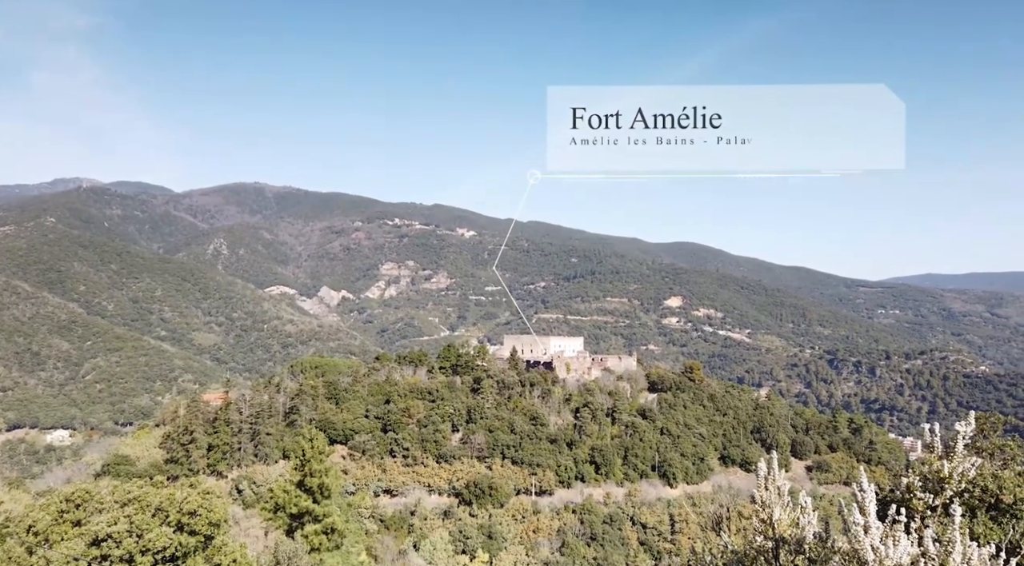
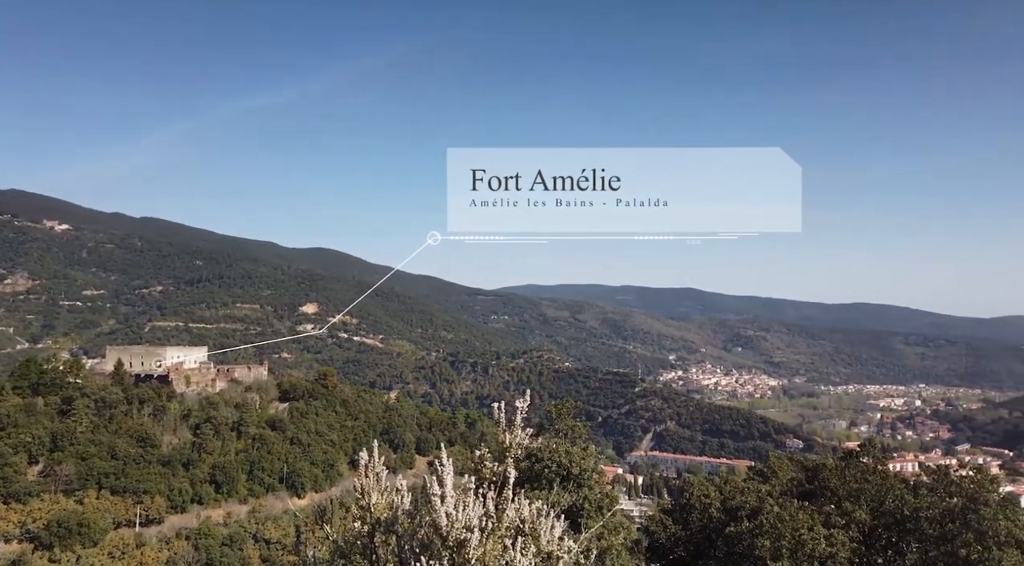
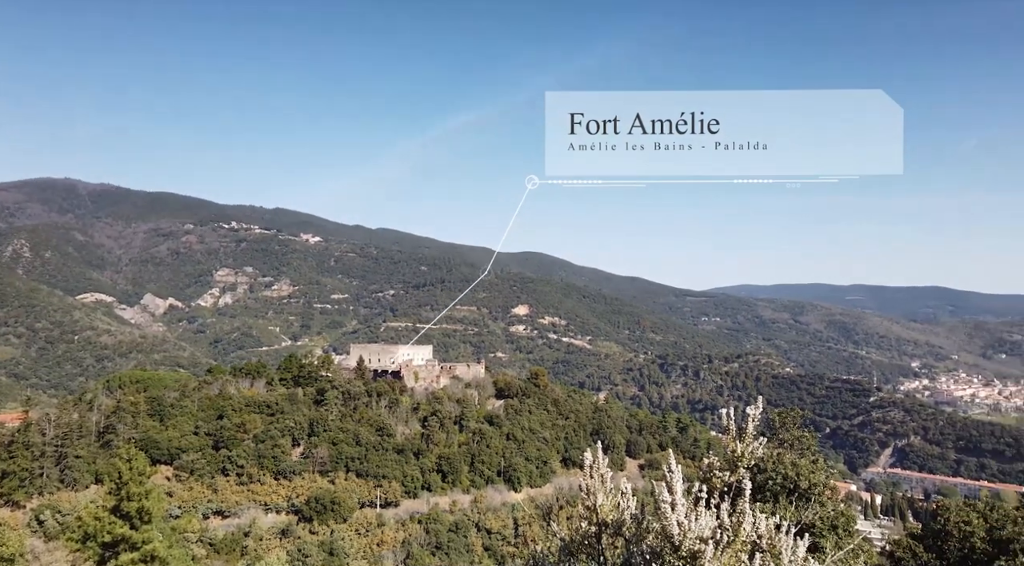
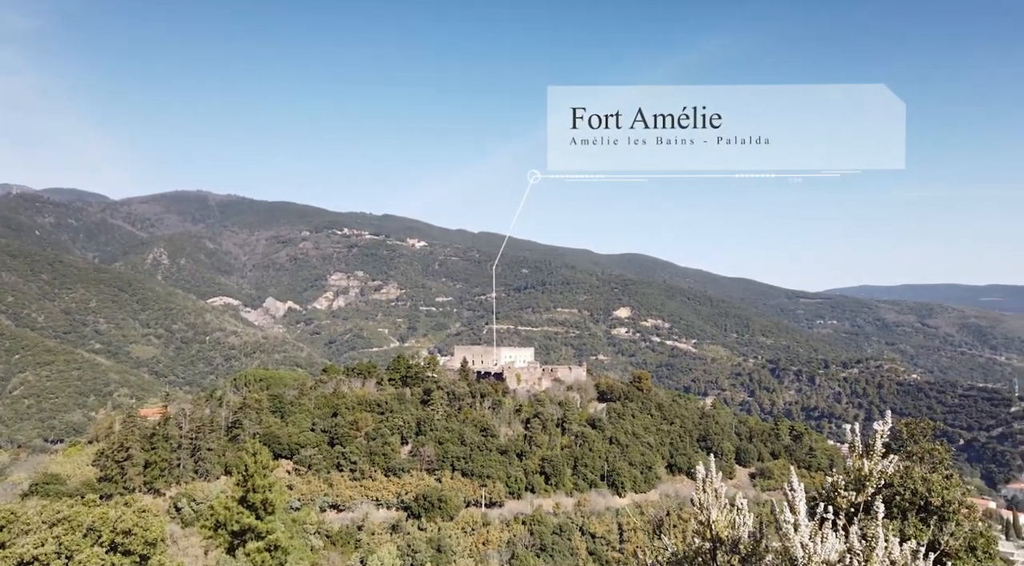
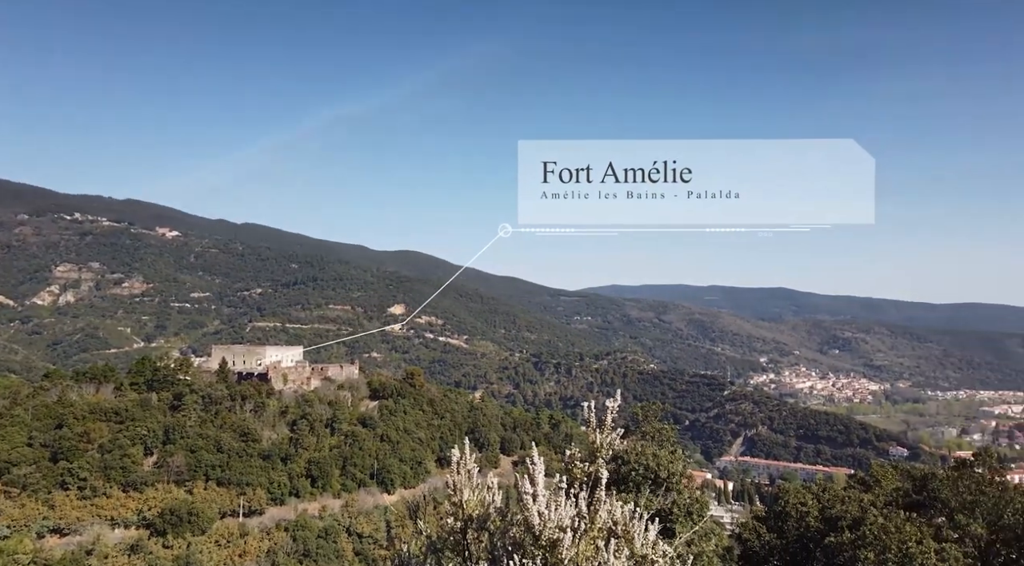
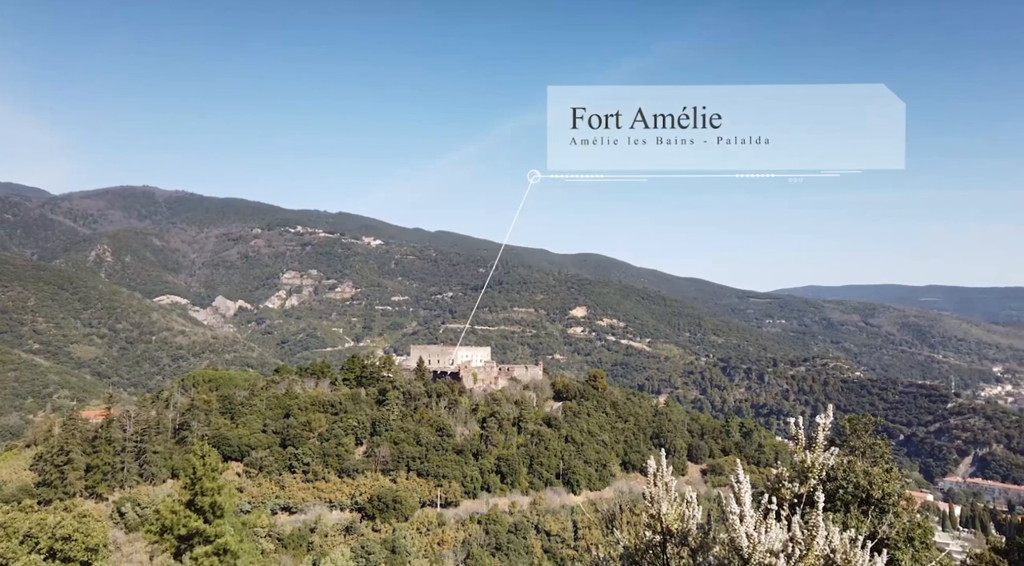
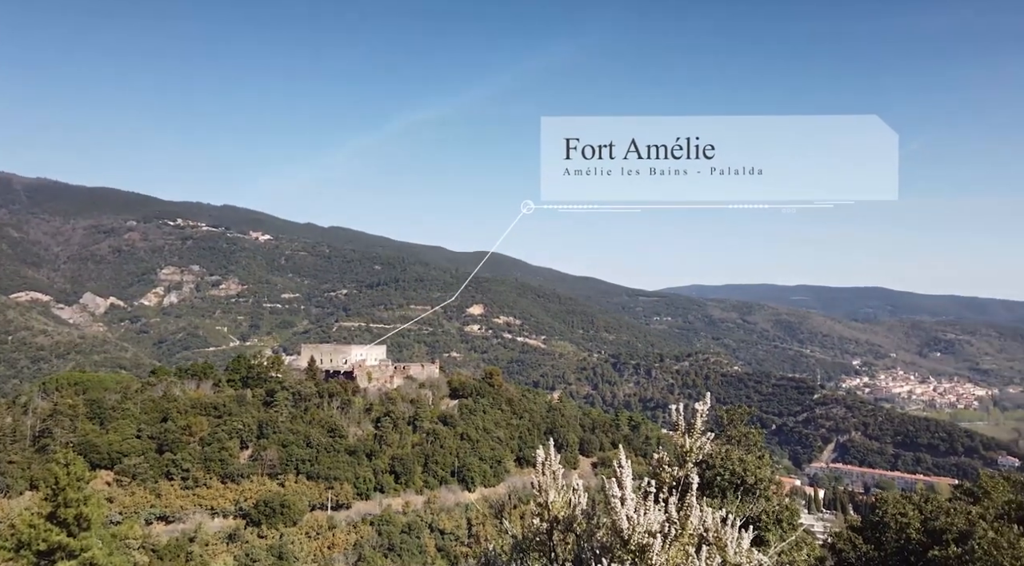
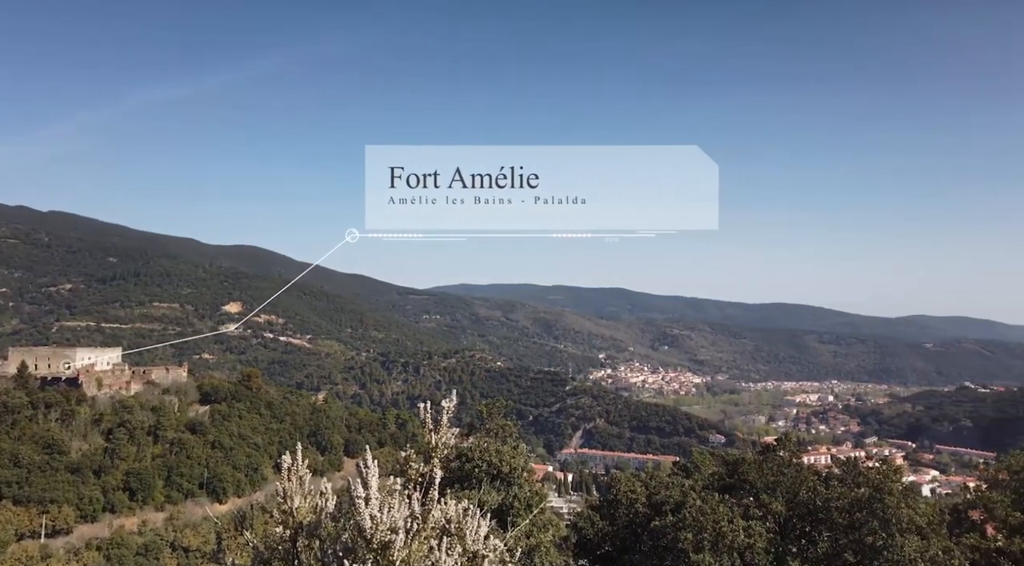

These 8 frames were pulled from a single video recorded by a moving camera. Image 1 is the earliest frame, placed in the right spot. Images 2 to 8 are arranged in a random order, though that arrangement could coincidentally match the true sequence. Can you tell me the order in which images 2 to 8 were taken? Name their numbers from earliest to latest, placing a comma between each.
4, 6, 3, 7, 5, 2, 8
